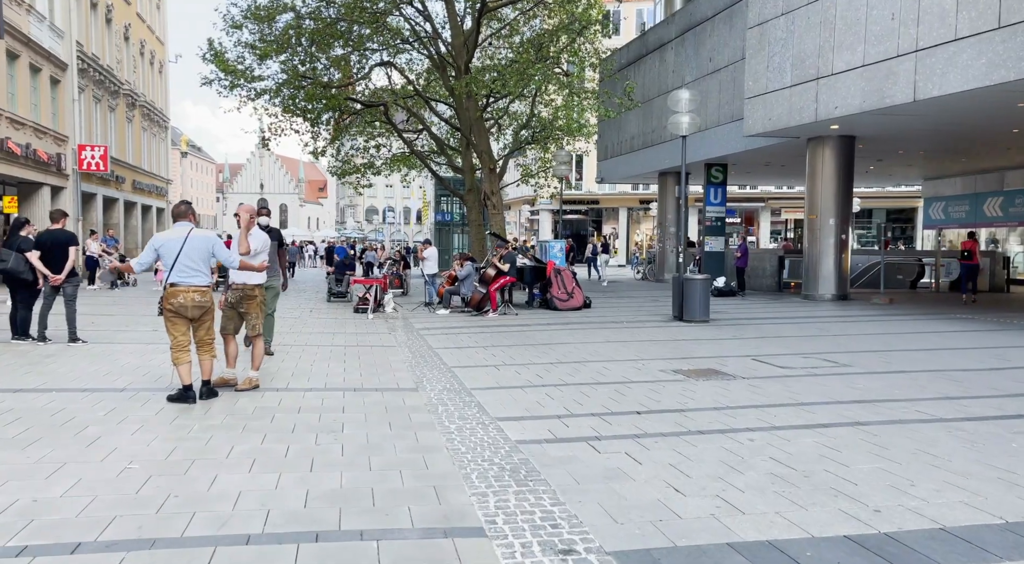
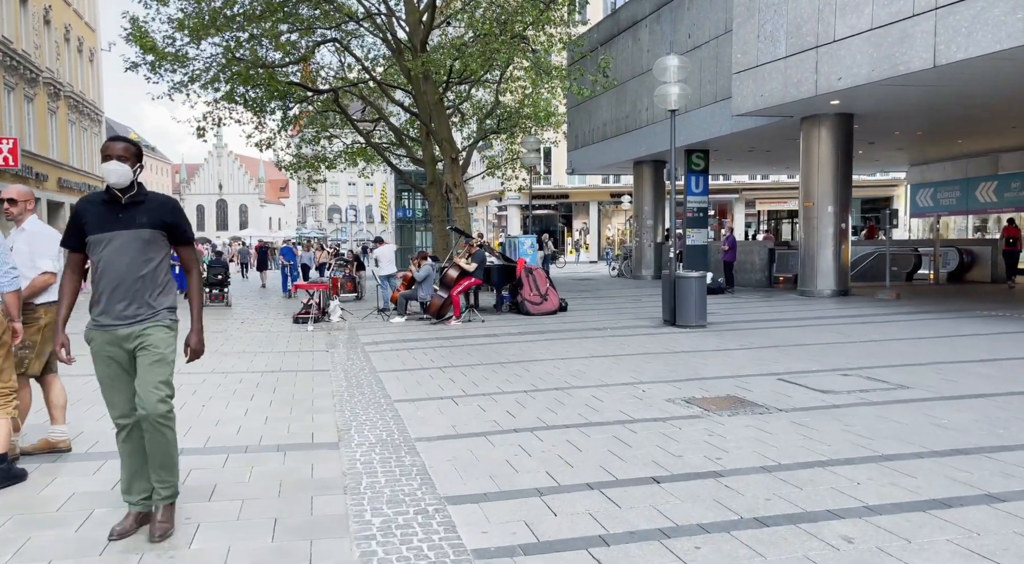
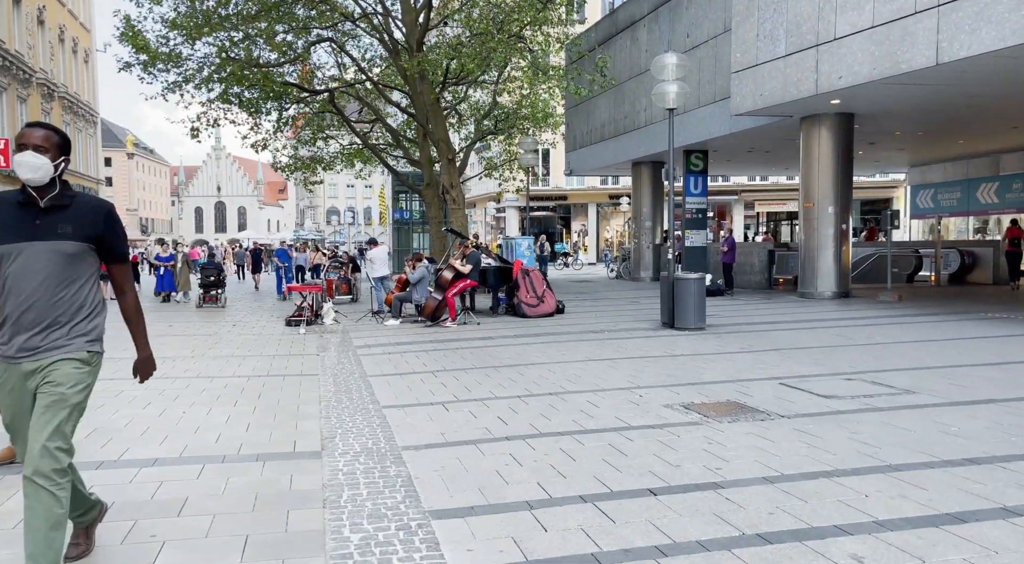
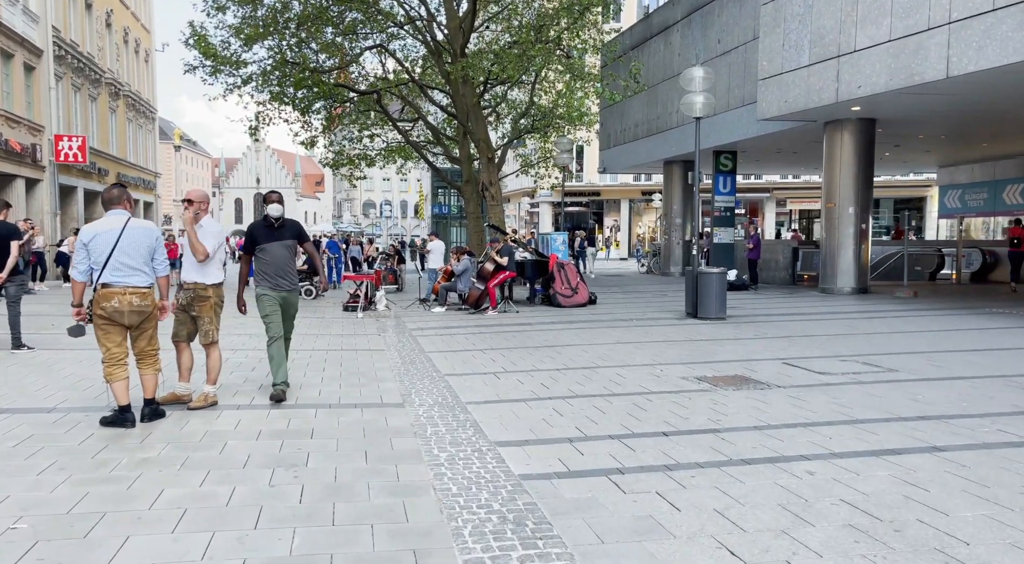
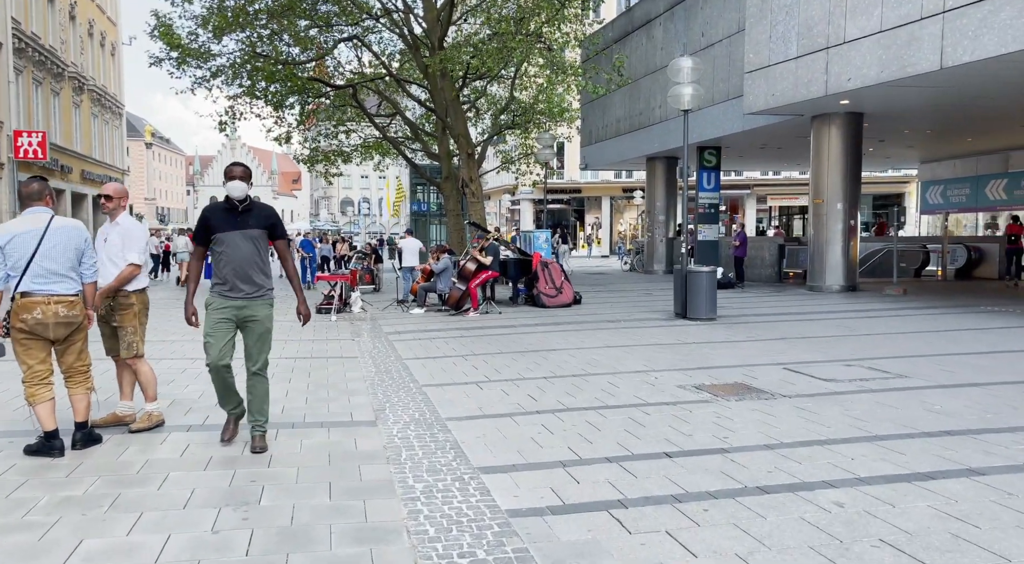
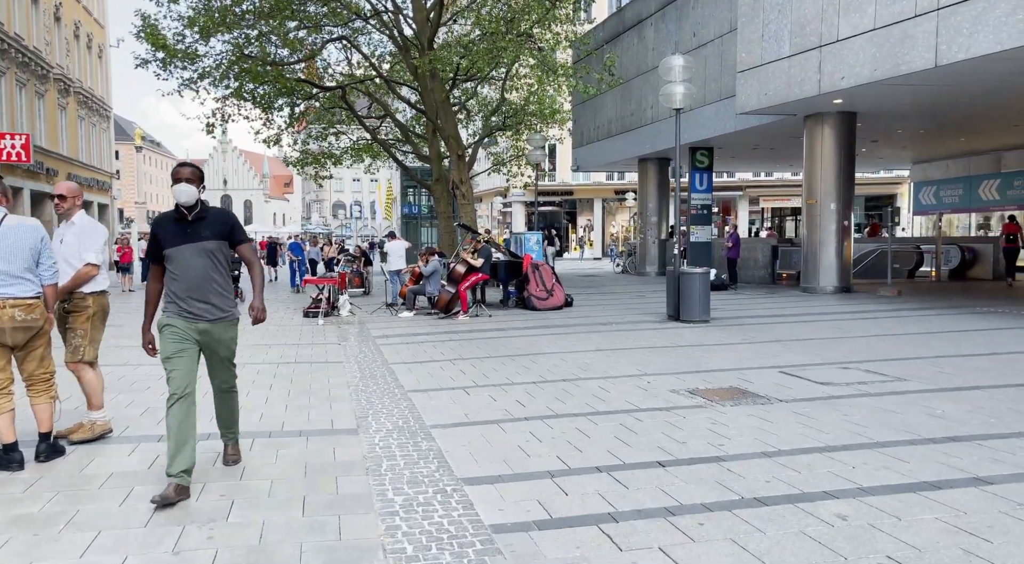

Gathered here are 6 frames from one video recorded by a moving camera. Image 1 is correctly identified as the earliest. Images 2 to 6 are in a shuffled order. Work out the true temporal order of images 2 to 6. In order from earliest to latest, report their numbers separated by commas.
4, 5, 6, 2, 3
